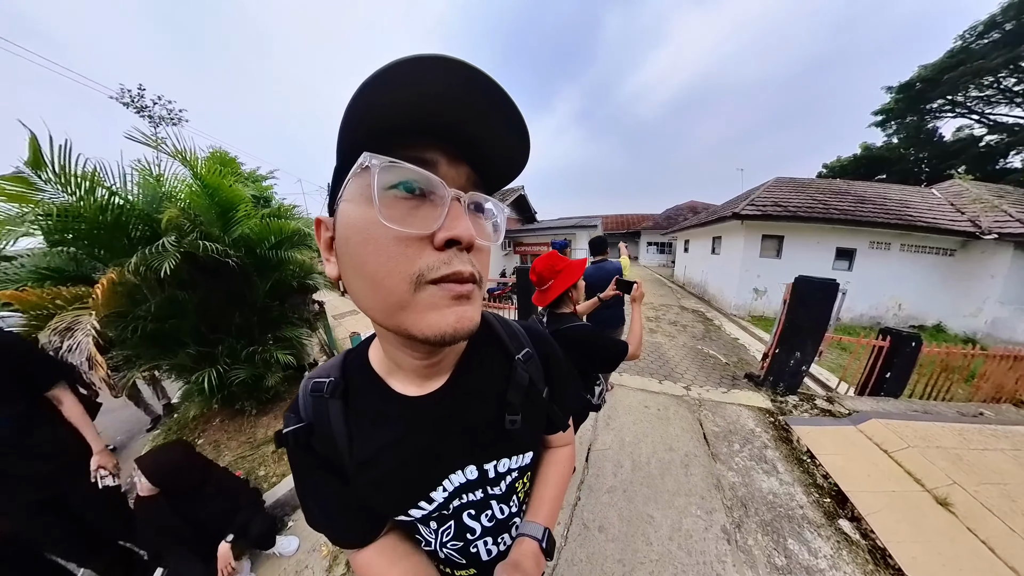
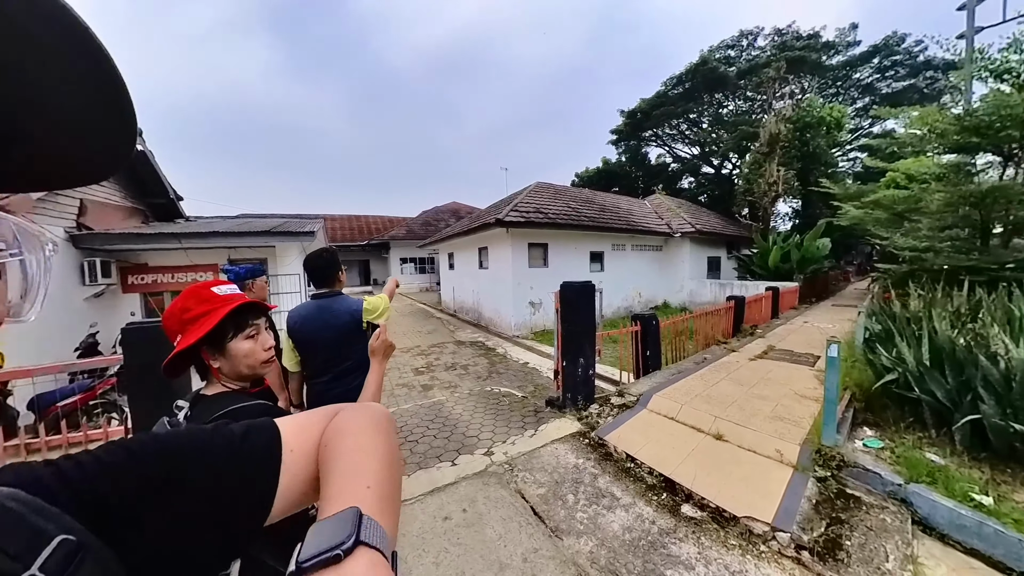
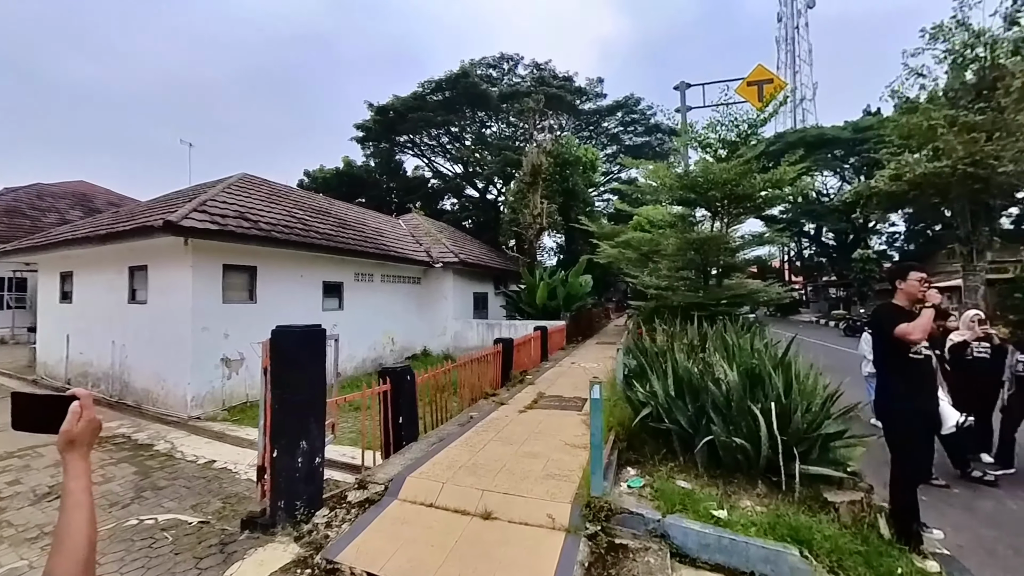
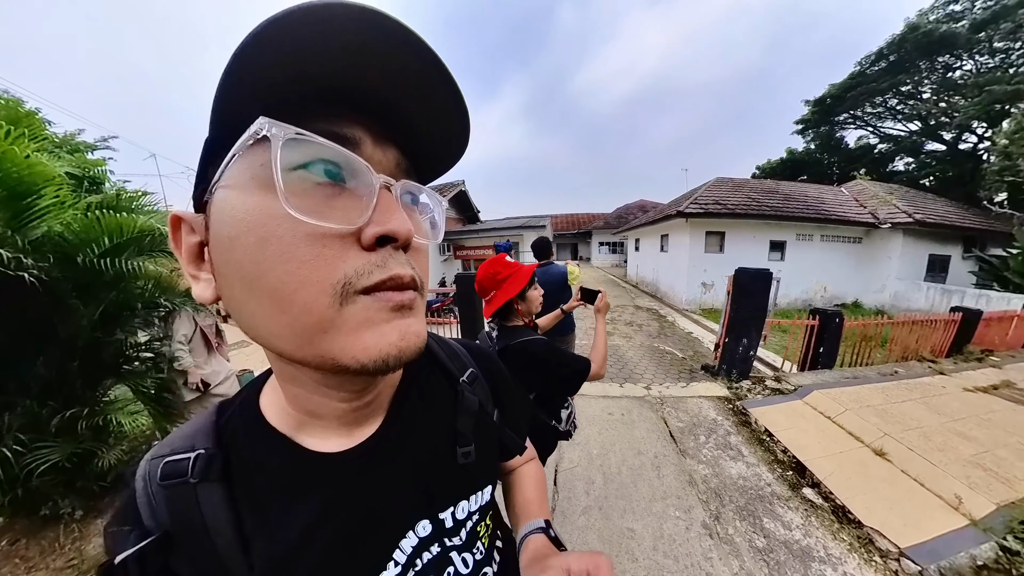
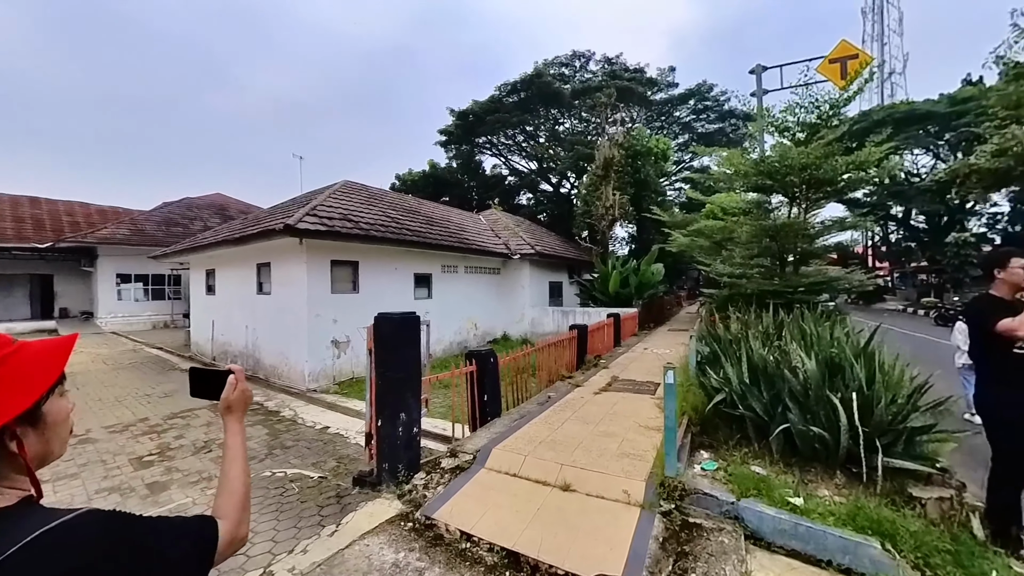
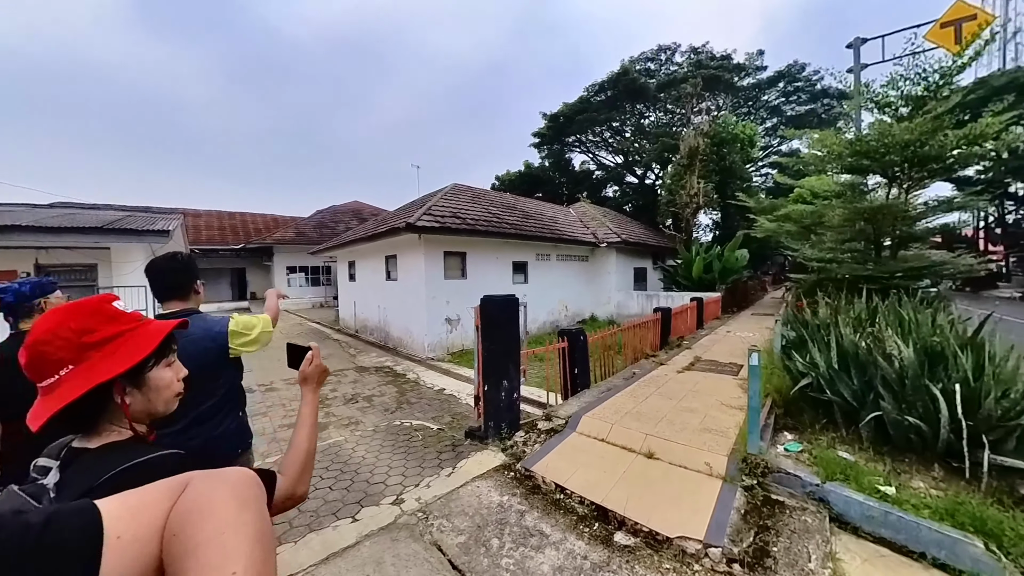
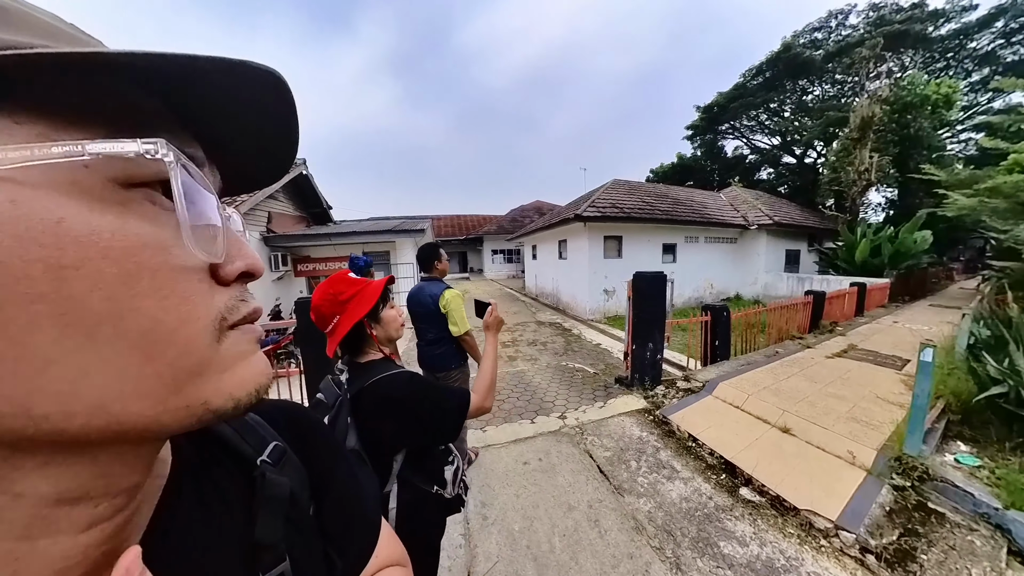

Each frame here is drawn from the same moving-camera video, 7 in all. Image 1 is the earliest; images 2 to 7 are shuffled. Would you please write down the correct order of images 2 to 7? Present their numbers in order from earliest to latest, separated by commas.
4, 7, 2, 6, 5, 3
